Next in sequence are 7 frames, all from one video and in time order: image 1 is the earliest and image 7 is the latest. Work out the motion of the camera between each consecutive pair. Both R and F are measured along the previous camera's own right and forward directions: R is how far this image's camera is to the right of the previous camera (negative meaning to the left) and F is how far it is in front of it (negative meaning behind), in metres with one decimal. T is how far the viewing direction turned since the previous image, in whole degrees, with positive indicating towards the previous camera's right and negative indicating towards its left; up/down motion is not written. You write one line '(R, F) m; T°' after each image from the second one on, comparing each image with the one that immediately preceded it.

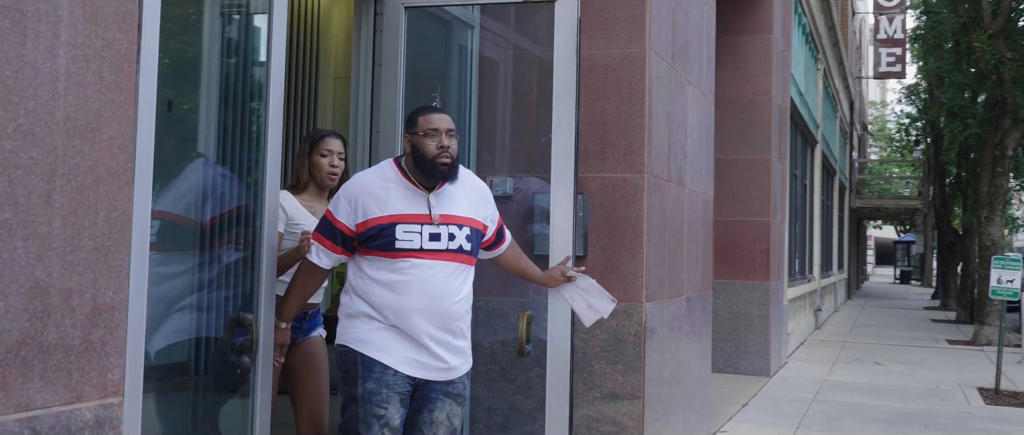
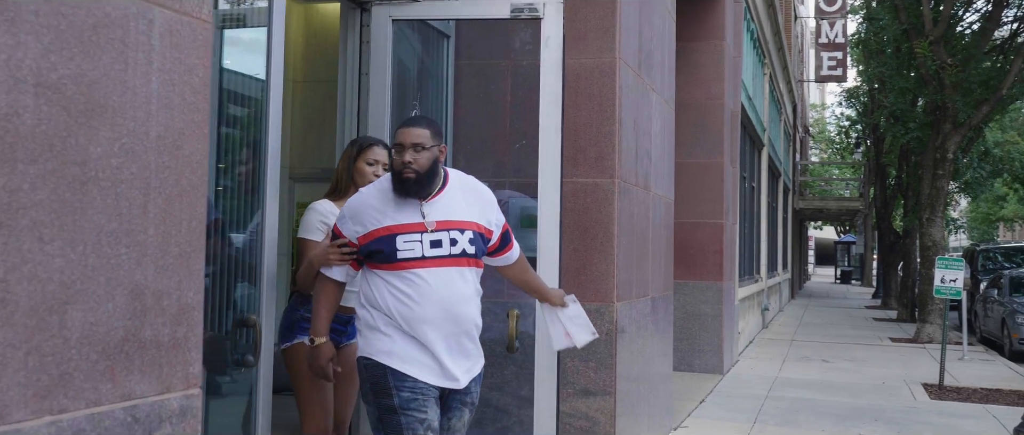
(-0.3, -0.3) m; +3°
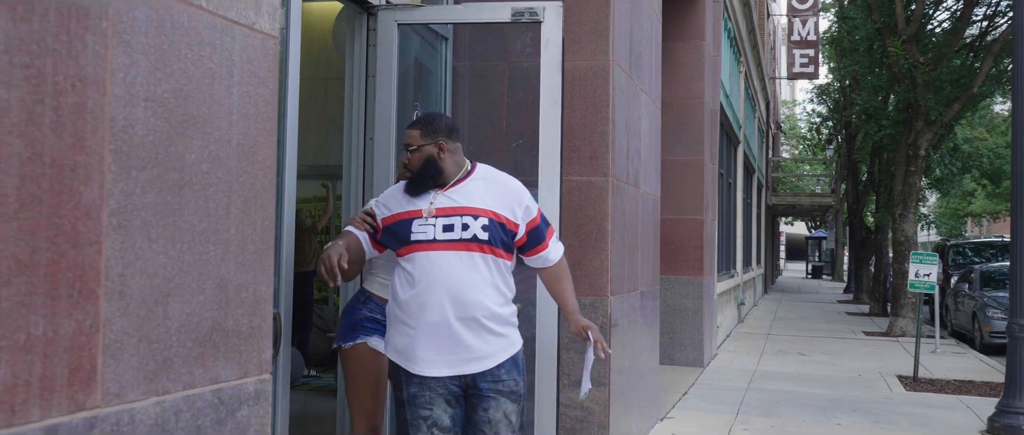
(-0.2, -0.3) m; +2°
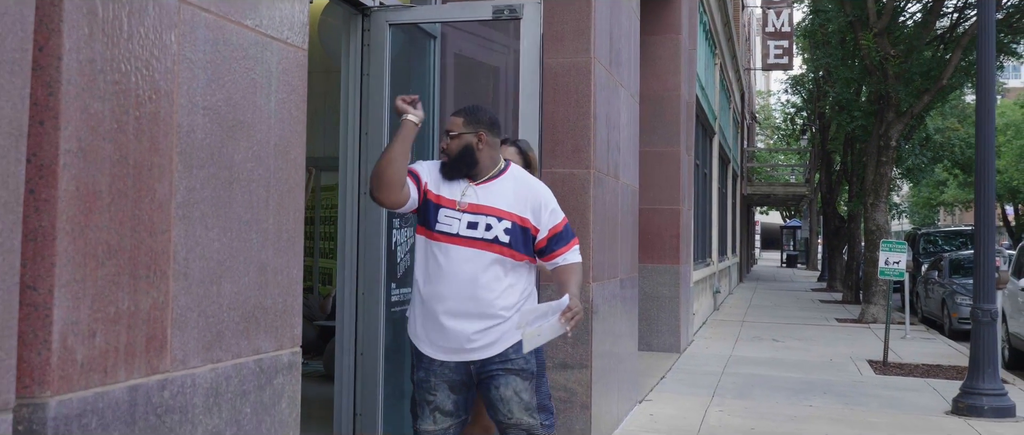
(-0.1, -0.4) m; +1°
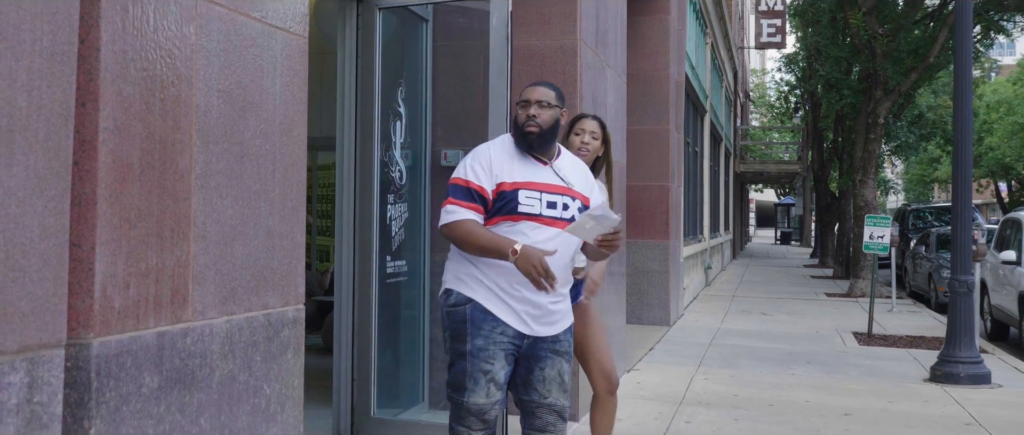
(+0.1, -0.4) m; 0°
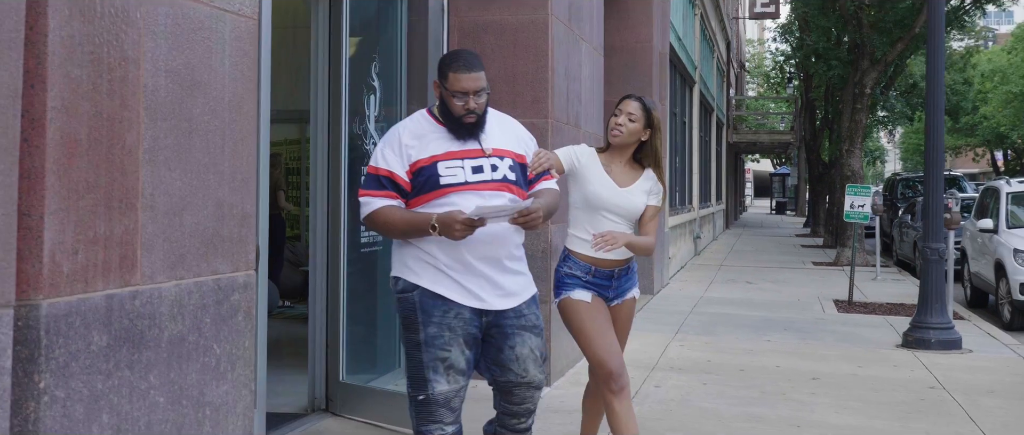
(+0.3, -0.2) m; 0°
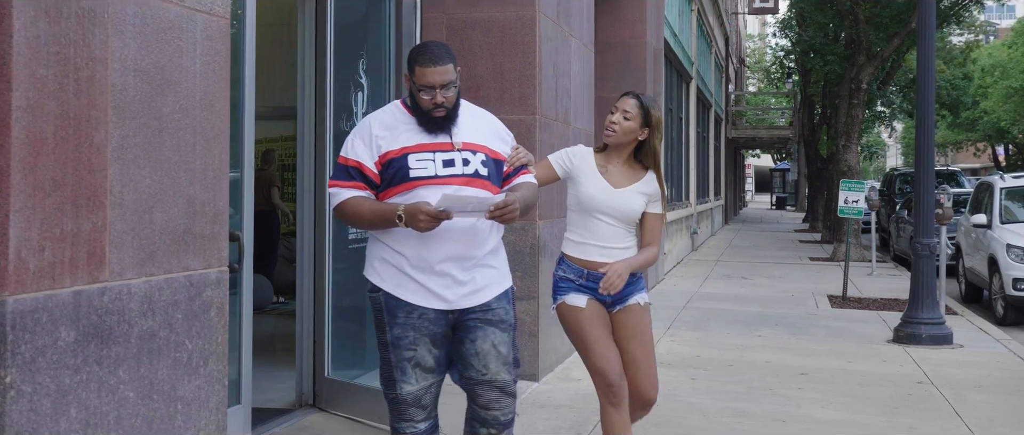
(+0.1, 0.0) m; 0°
